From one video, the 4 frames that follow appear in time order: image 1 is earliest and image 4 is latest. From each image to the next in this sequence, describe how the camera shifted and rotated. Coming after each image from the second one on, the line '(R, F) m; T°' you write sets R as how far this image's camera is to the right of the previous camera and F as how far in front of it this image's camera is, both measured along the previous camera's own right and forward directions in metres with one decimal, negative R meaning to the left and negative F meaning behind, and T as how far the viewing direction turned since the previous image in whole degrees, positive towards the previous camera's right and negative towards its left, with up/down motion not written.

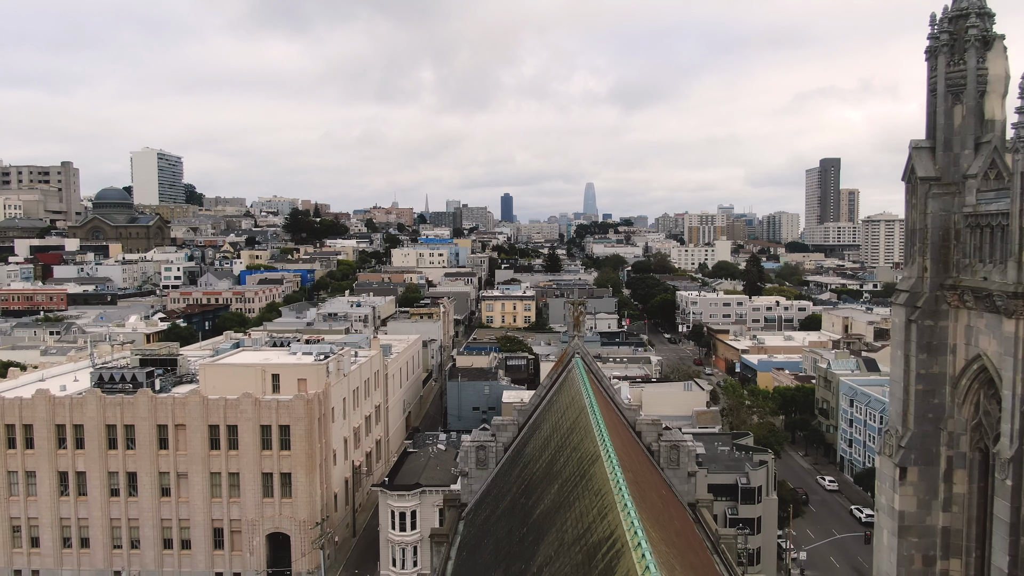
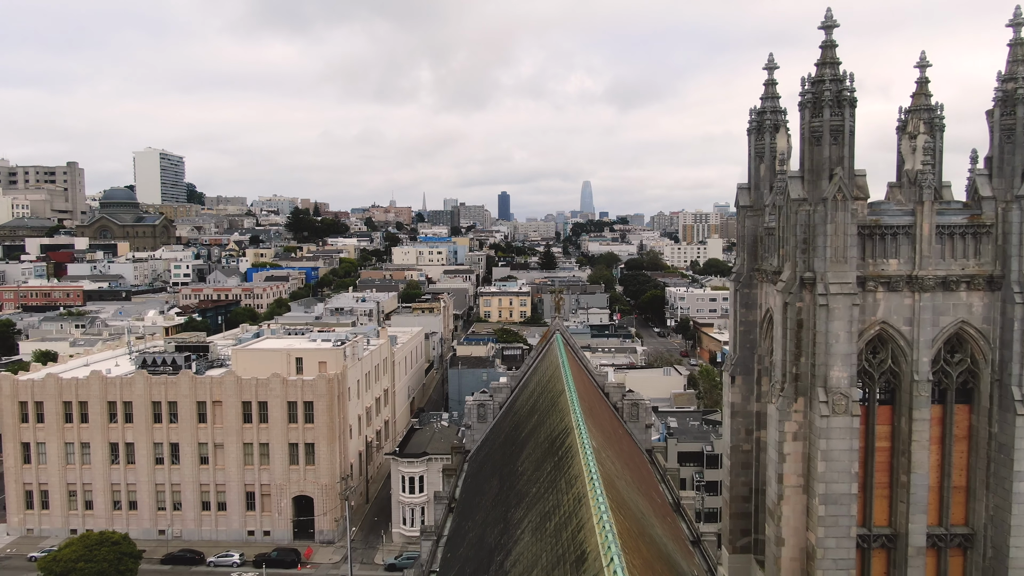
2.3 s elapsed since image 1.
(+0.1, -3.7) m; 0°
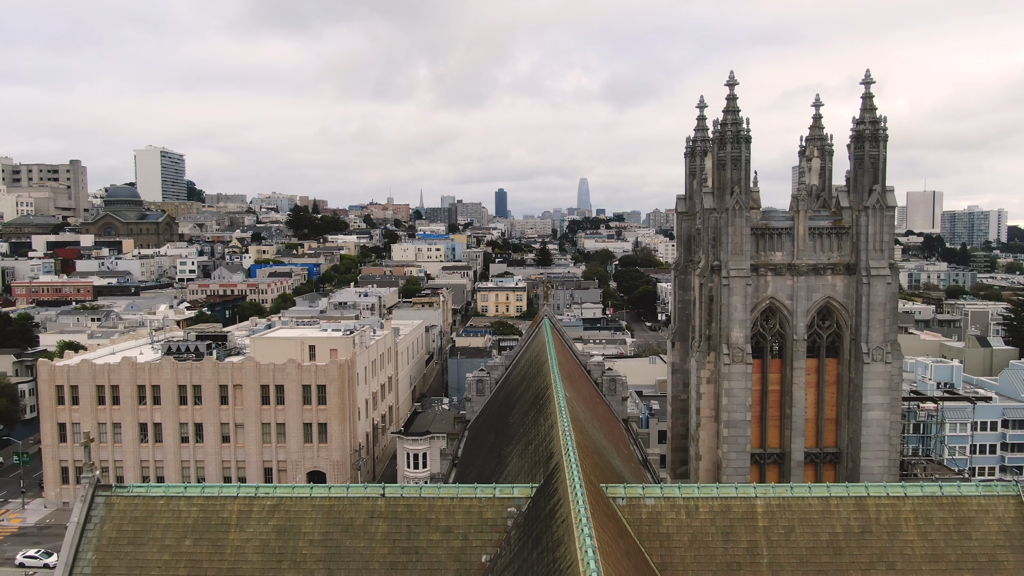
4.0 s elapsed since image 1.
(+0.1, -2.8) m; 0°
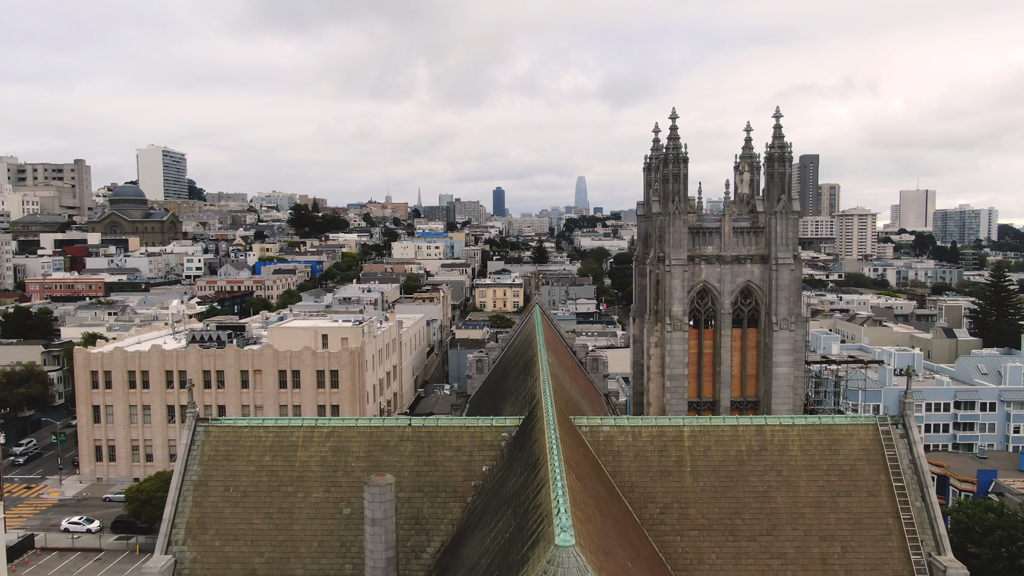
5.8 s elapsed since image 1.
(+0.1, -3.1) m; 0°
